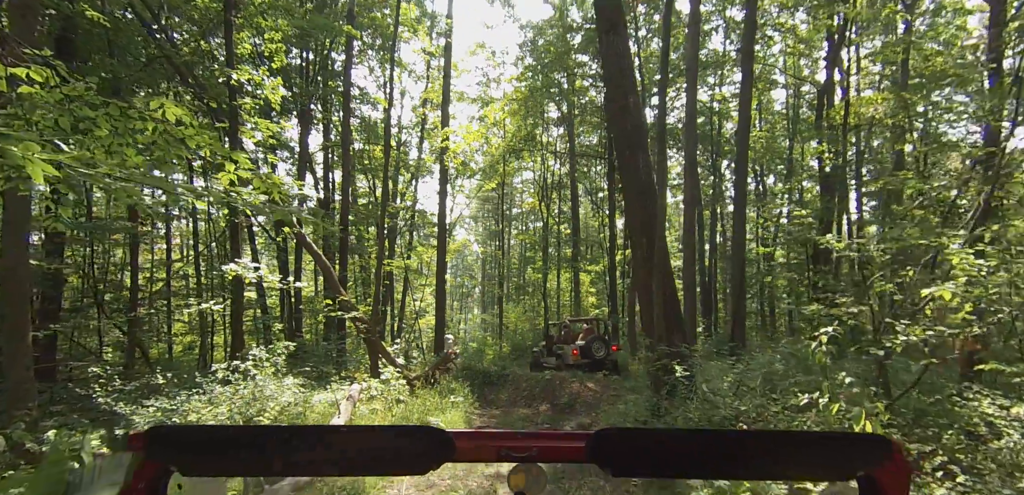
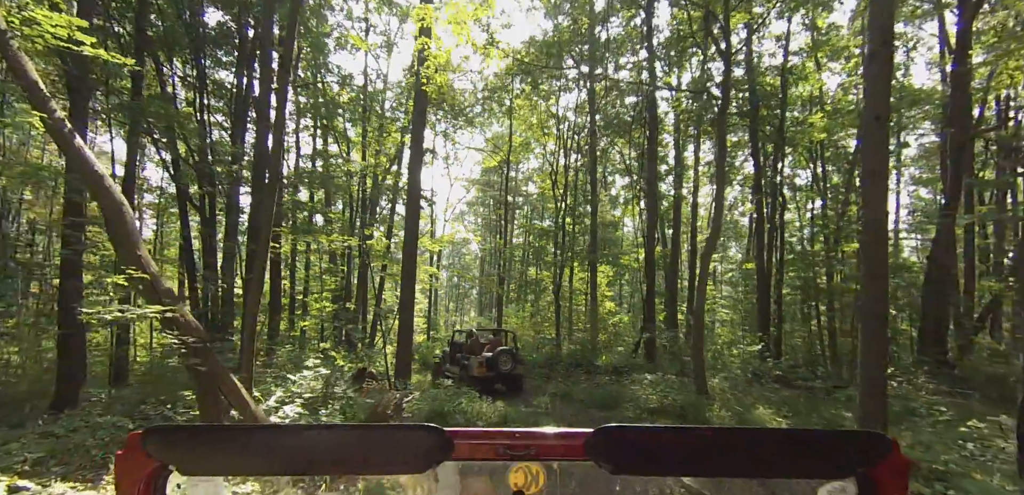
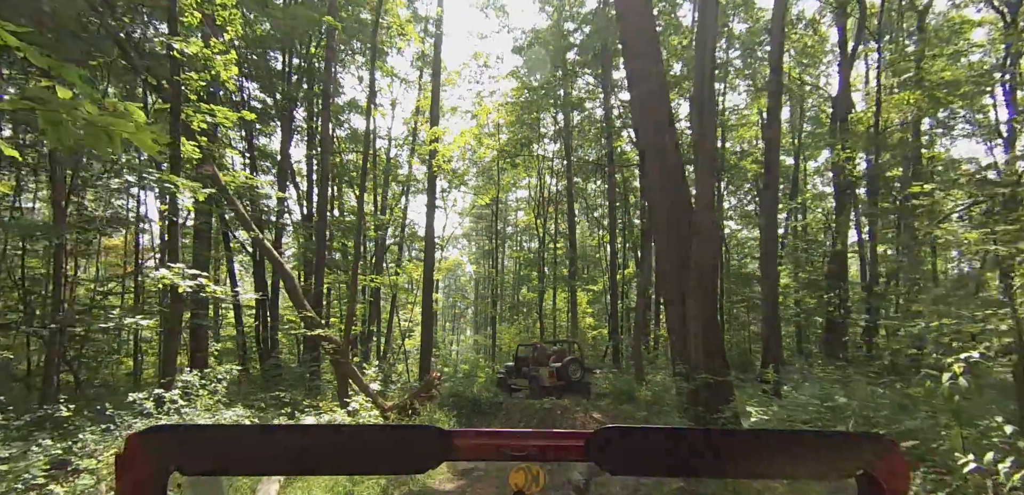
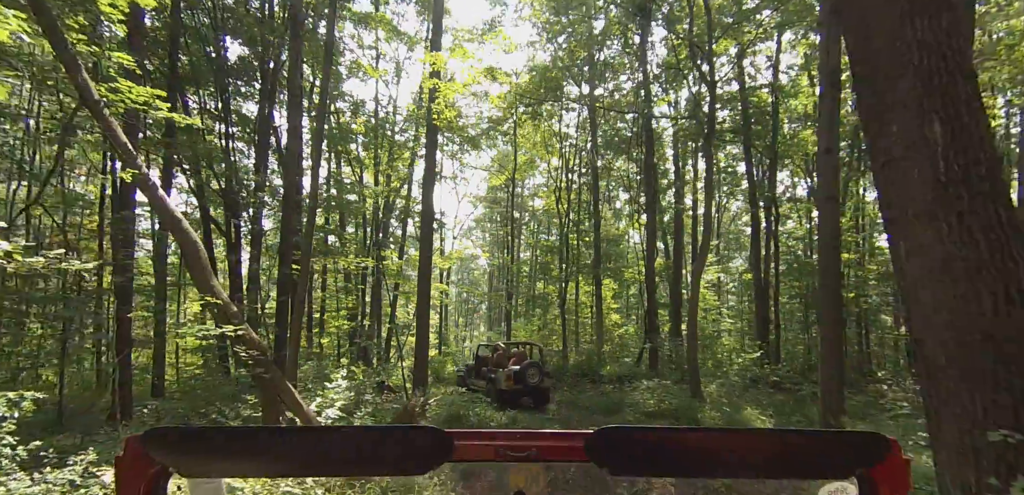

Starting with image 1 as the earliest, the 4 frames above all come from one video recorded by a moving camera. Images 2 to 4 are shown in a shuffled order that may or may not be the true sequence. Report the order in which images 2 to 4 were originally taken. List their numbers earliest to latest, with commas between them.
3, 4, 2
